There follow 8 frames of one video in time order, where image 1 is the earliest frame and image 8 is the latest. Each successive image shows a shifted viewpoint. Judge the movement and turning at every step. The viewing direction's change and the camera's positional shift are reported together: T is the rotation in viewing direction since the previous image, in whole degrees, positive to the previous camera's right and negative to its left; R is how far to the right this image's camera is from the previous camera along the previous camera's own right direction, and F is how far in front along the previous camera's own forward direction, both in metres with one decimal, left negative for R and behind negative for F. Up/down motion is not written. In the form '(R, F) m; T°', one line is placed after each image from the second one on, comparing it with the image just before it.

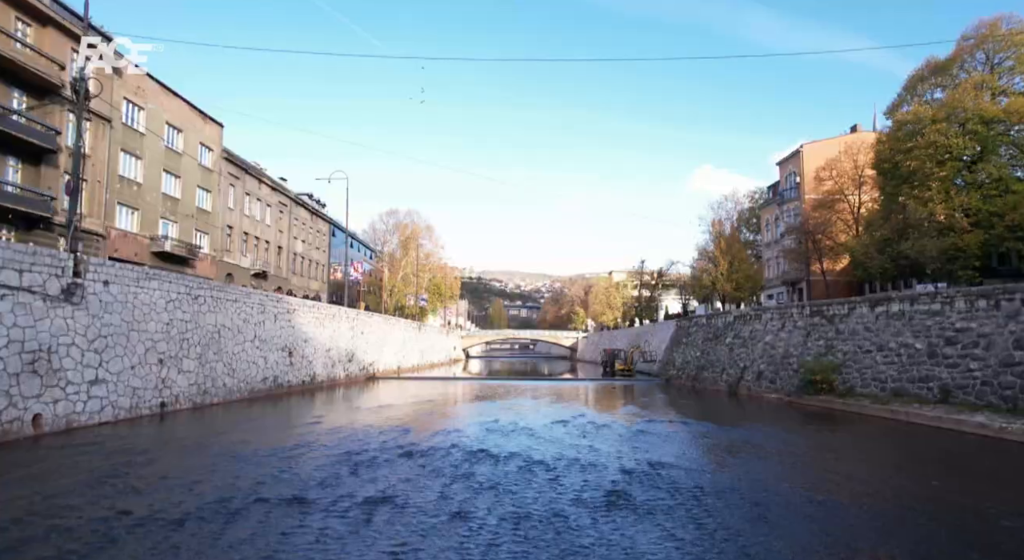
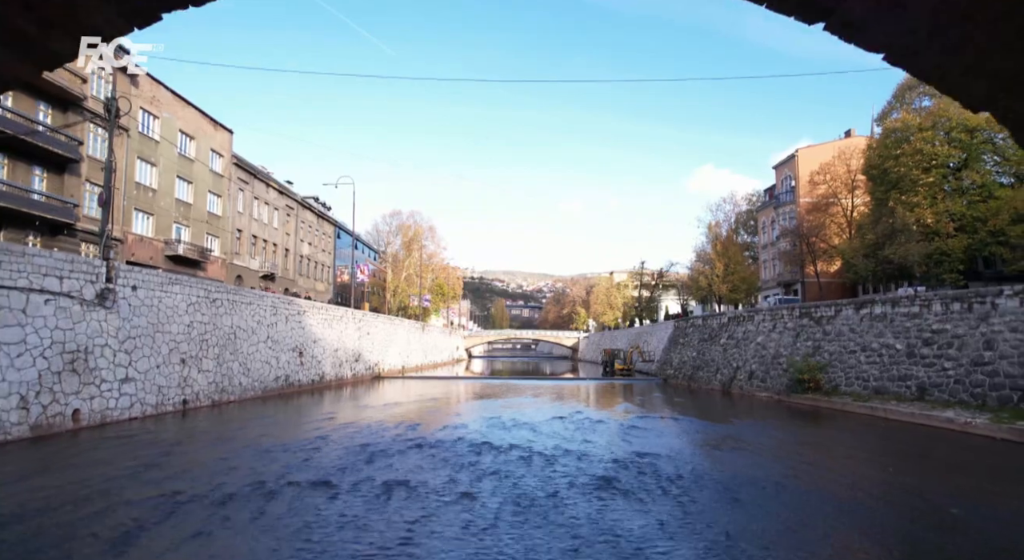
(0.0, -1.1) m; 0°
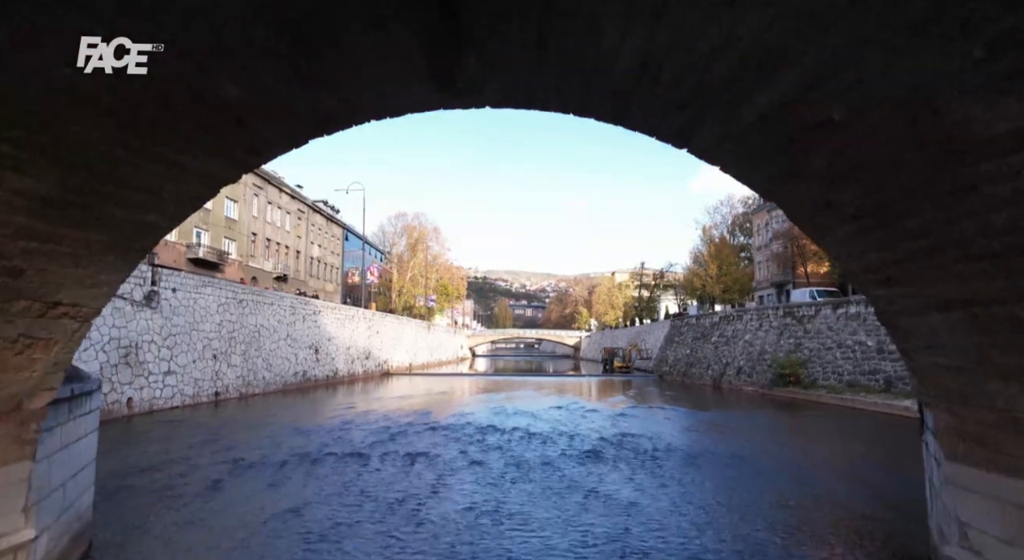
(0.0, -1.9) m; 0°
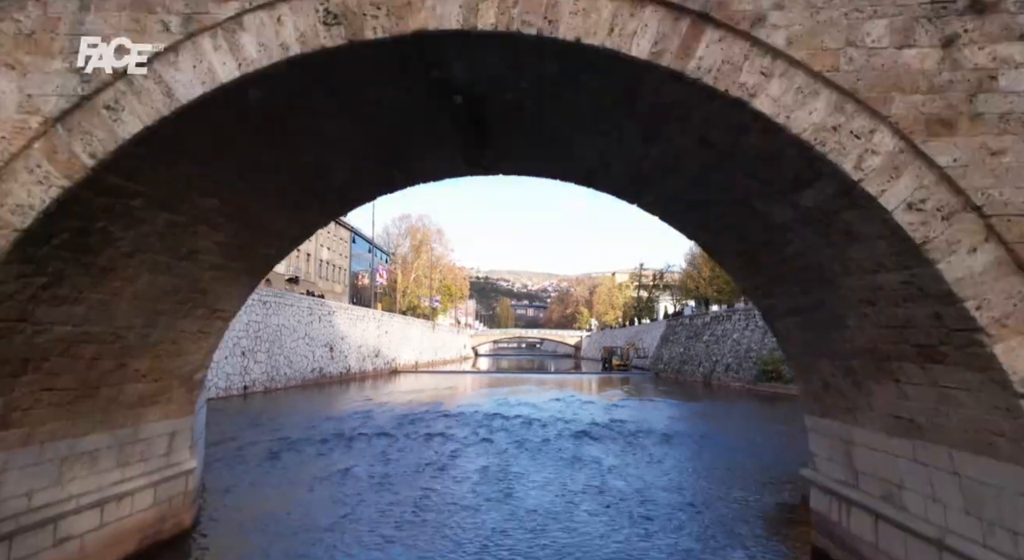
(0.0, -2.0) m; 0°
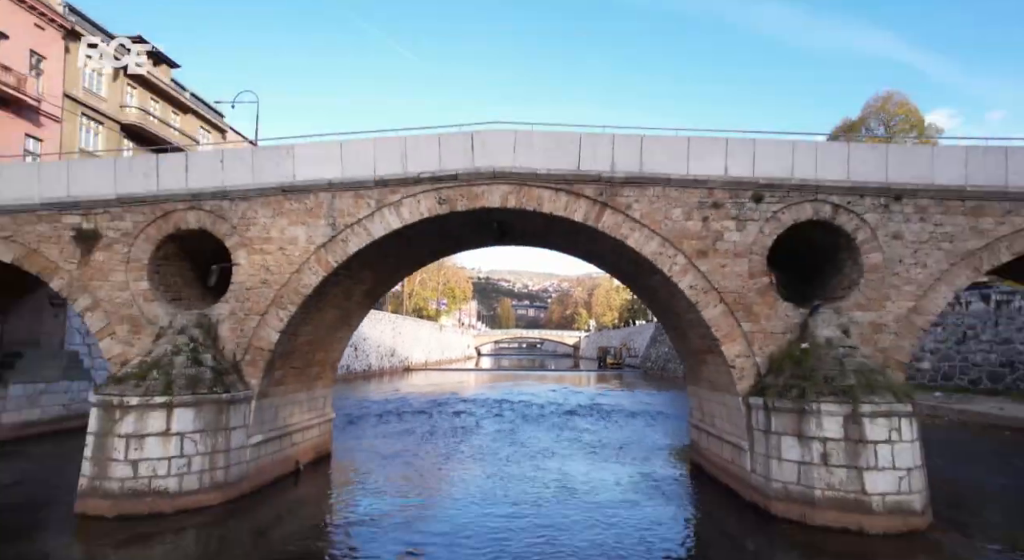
(-0.1, -4.3) m; 0°
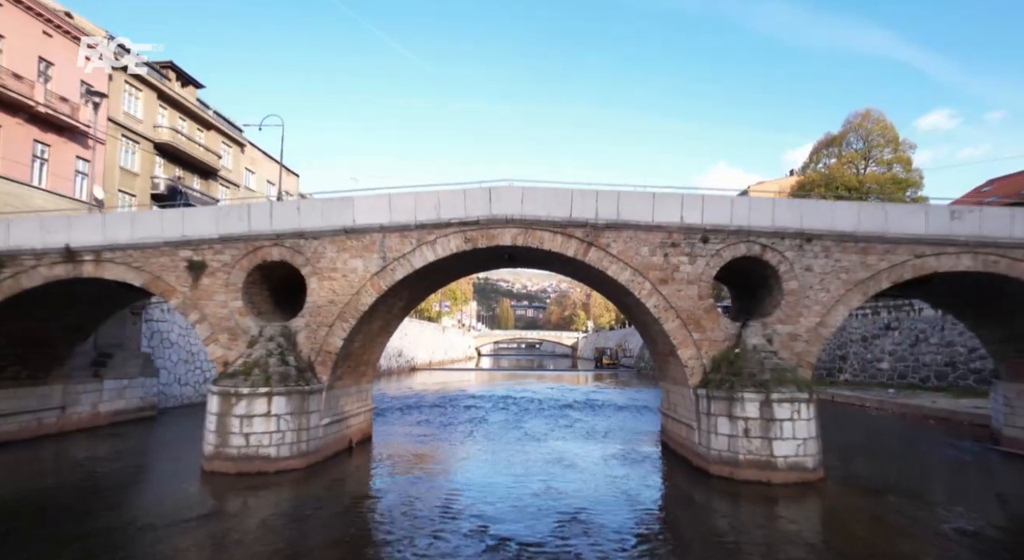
(-0.2, -2.4) m; 0°
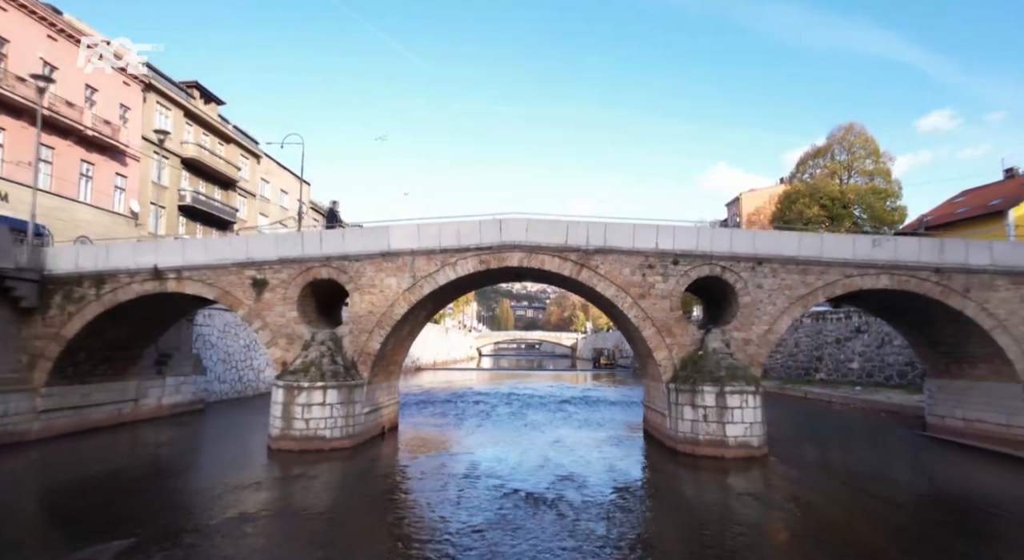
(-0.2, -2.3) m; 0°
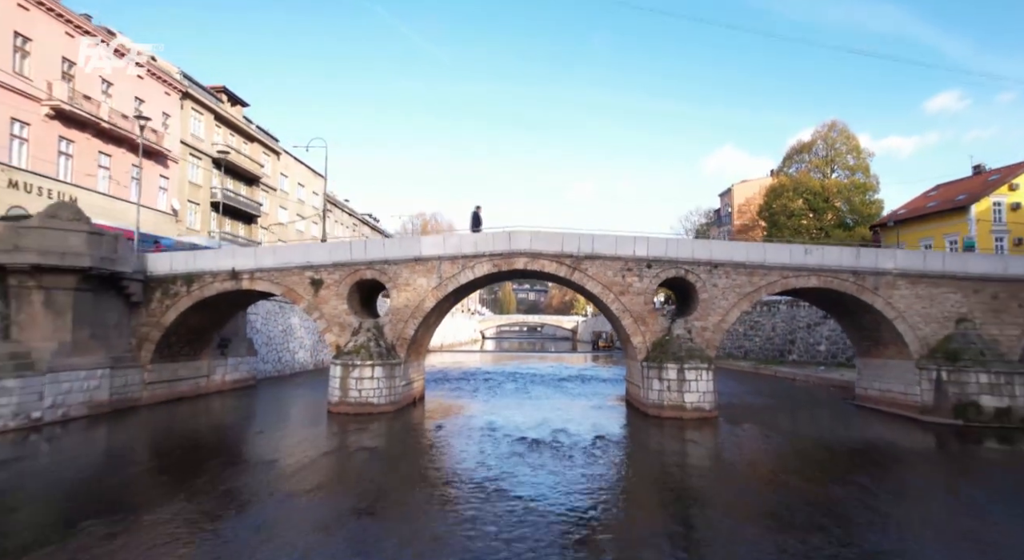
(-0.1, -3.1) m; 0°
